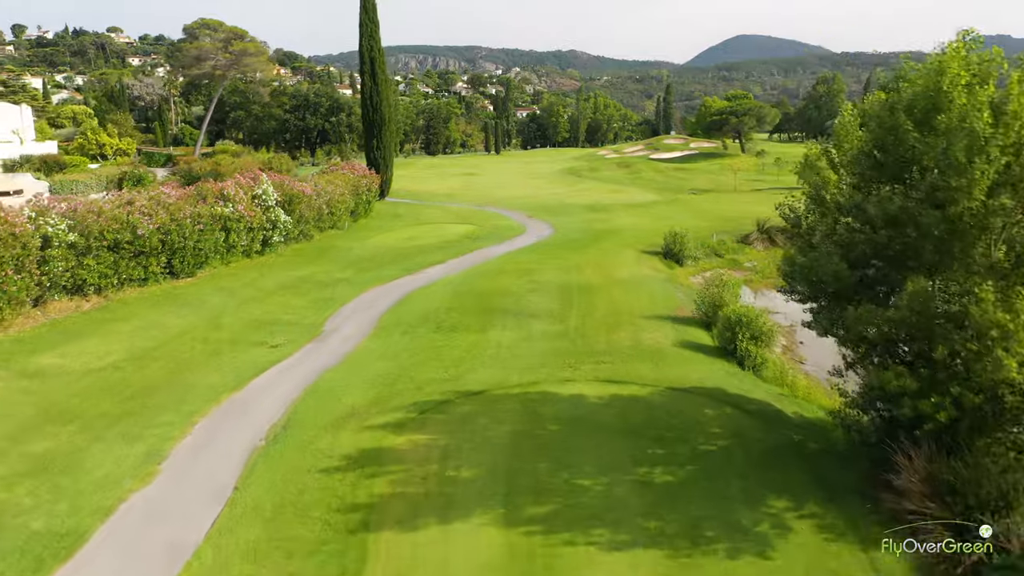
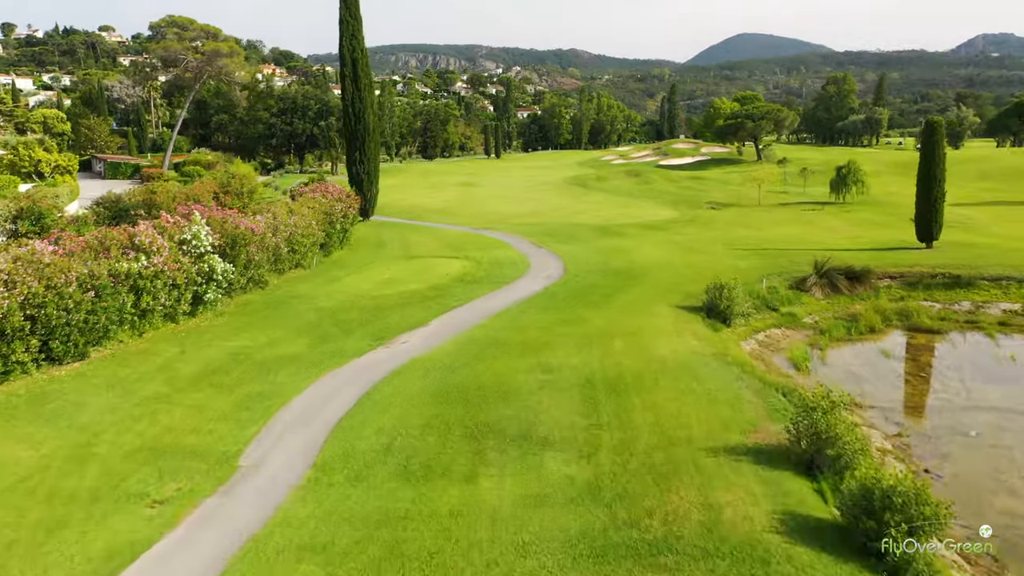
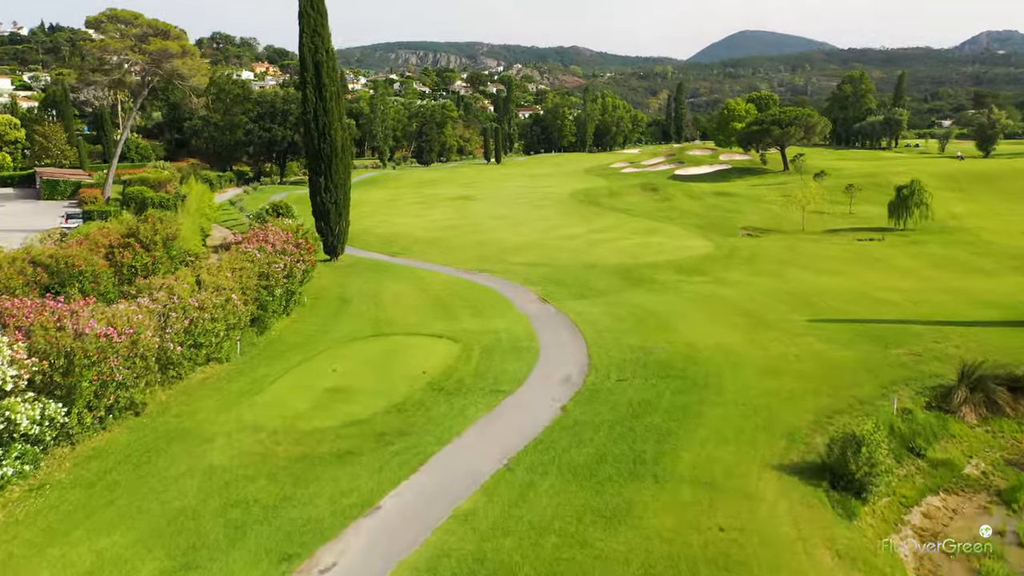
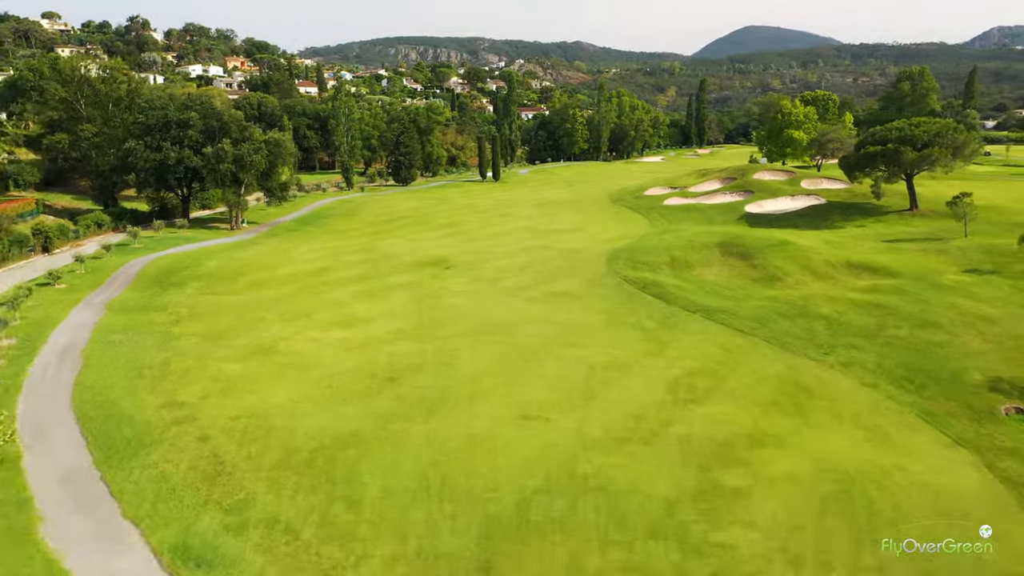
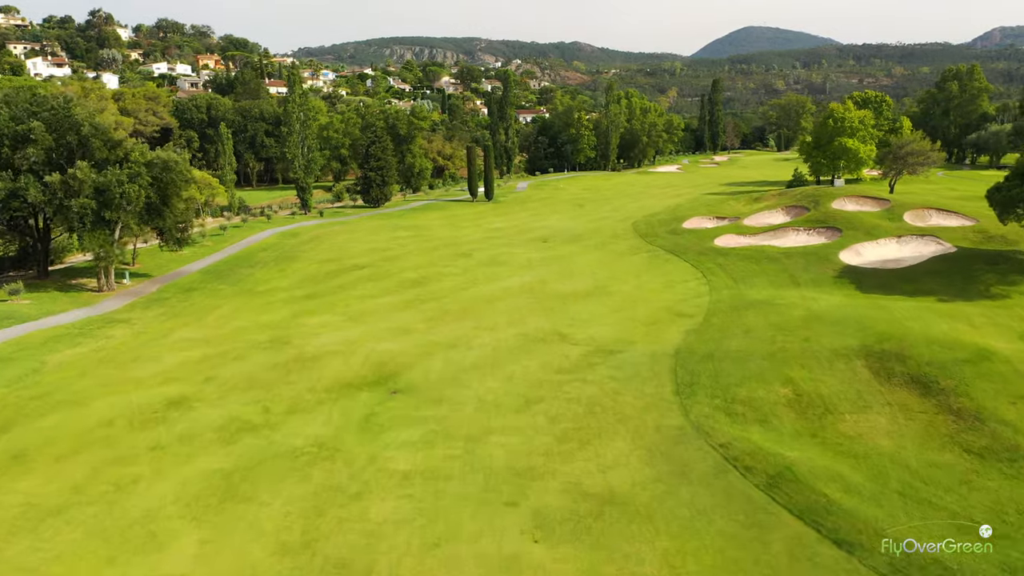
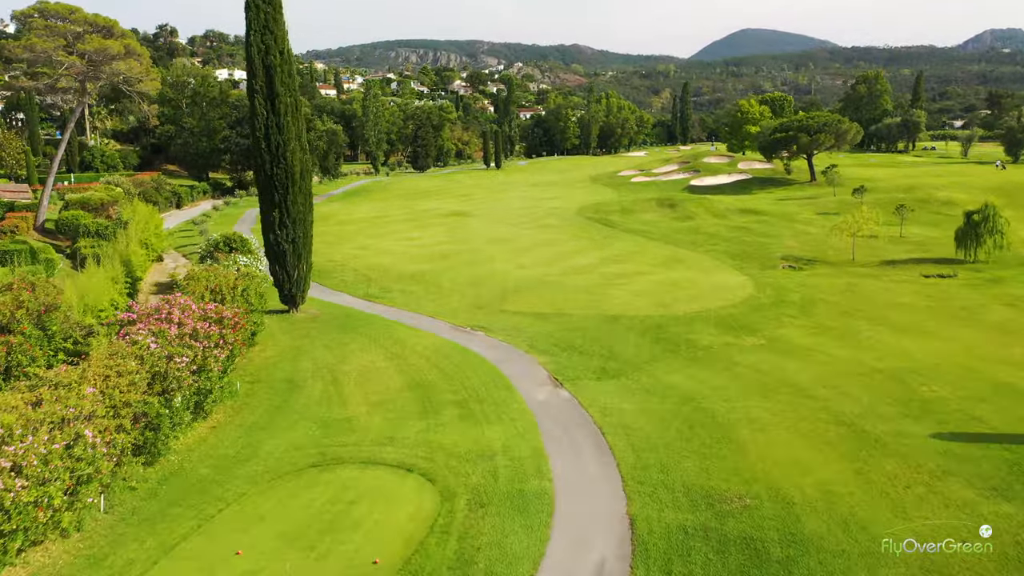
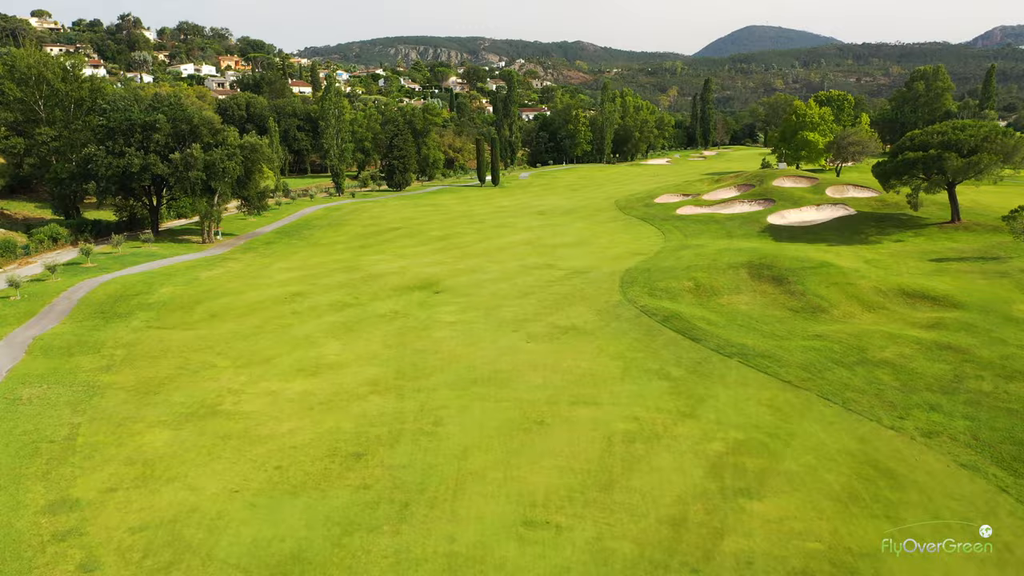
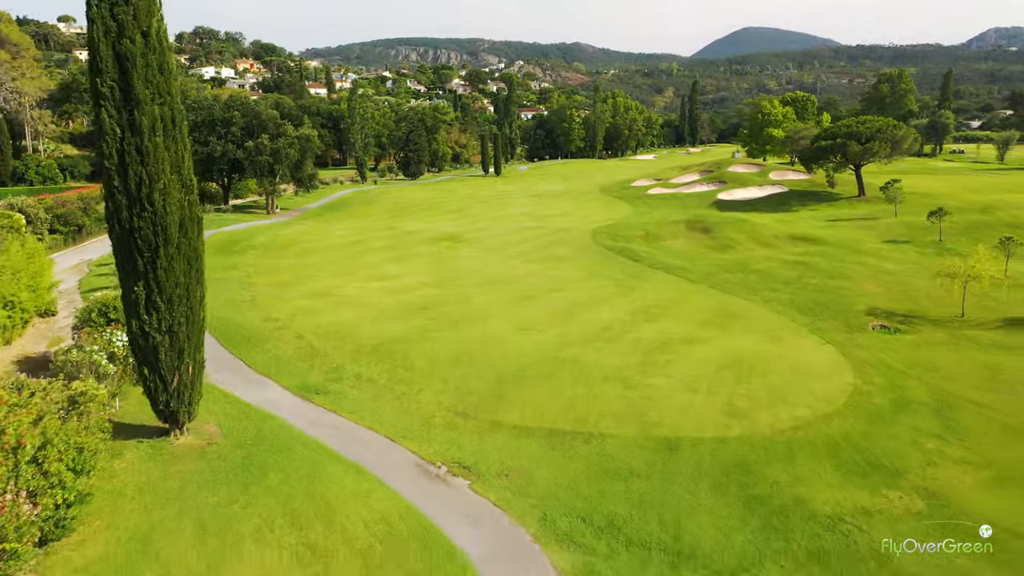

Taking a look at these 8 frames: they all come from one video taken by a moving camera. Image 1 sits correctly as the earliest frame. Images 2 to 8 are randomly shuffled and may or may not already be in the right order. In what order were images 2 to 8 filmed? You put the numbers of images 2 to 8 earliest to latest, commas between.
2, 3, 6, 8, 4, 7, 5
